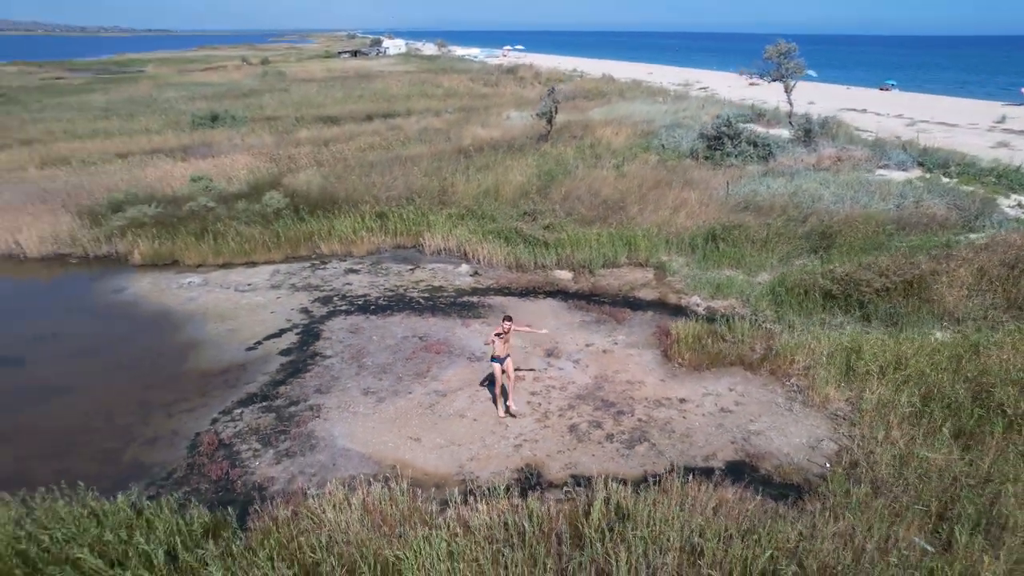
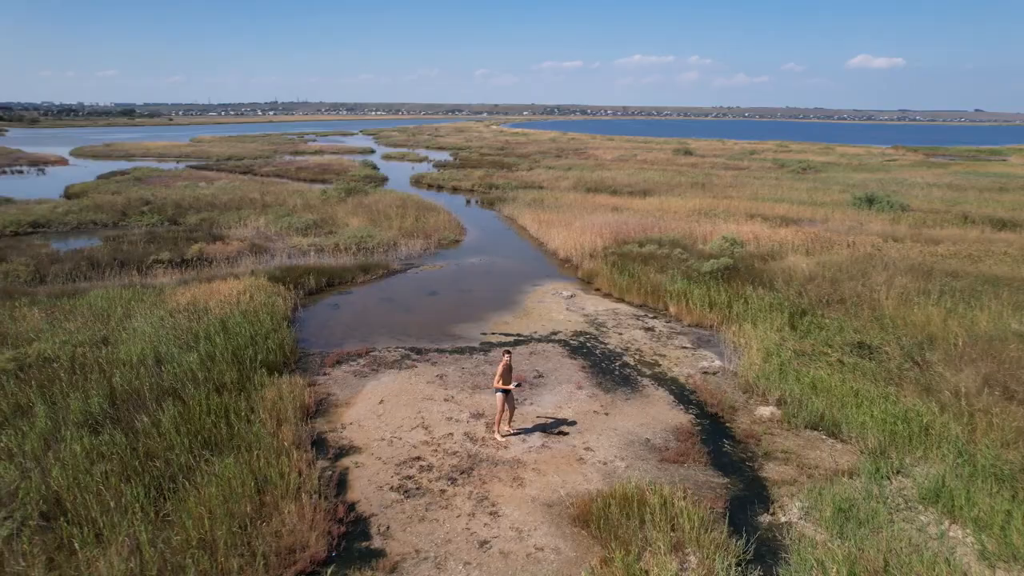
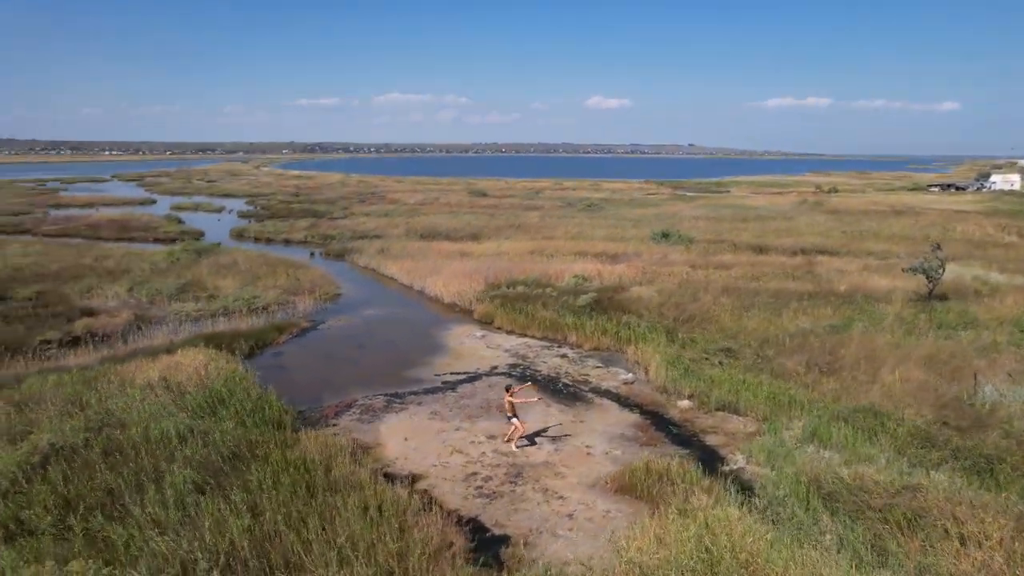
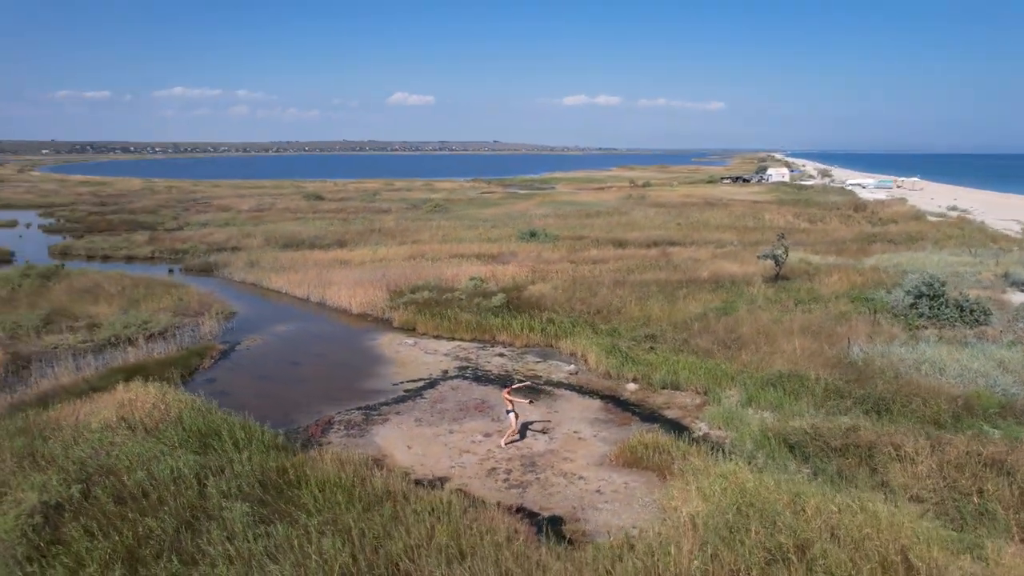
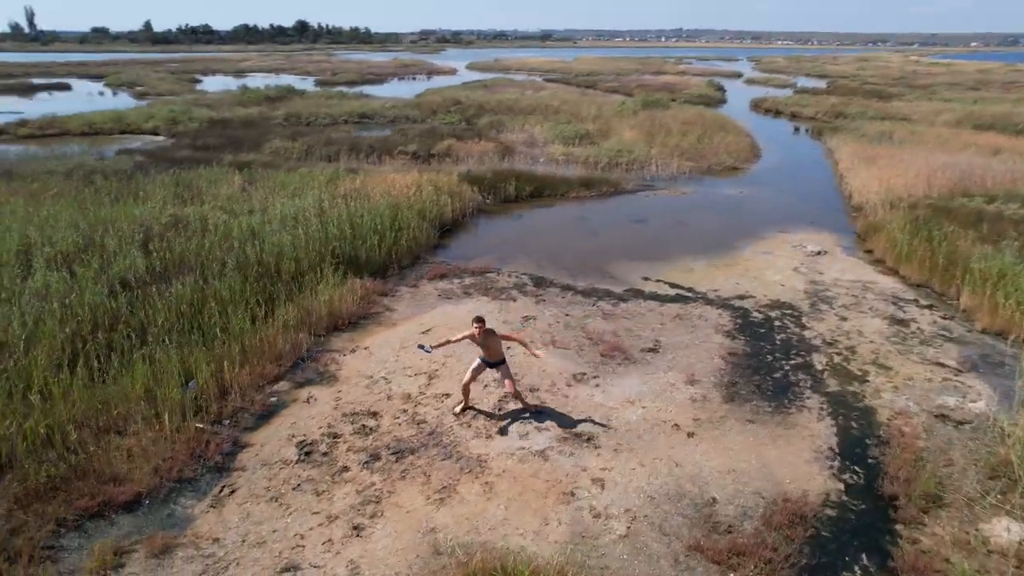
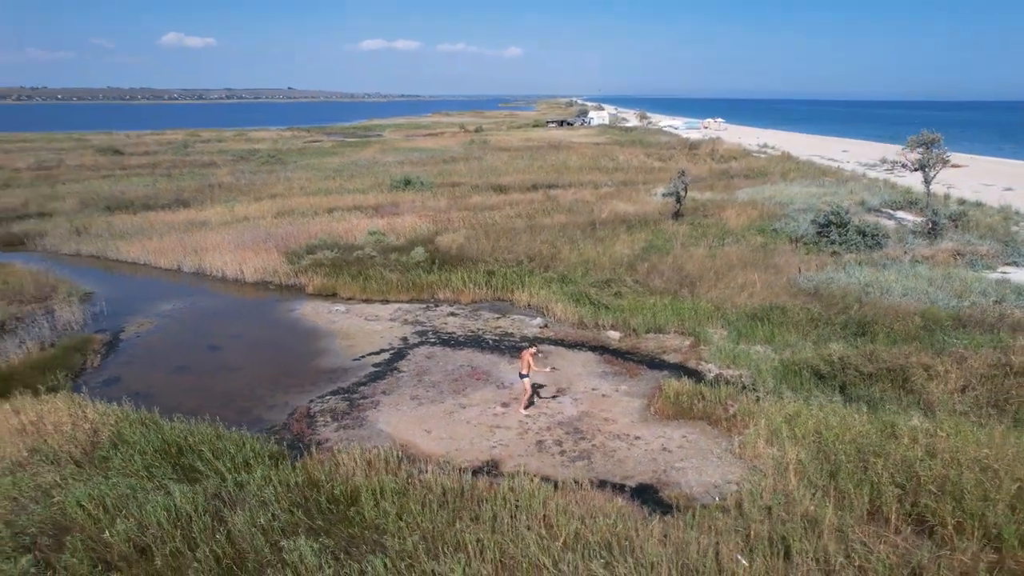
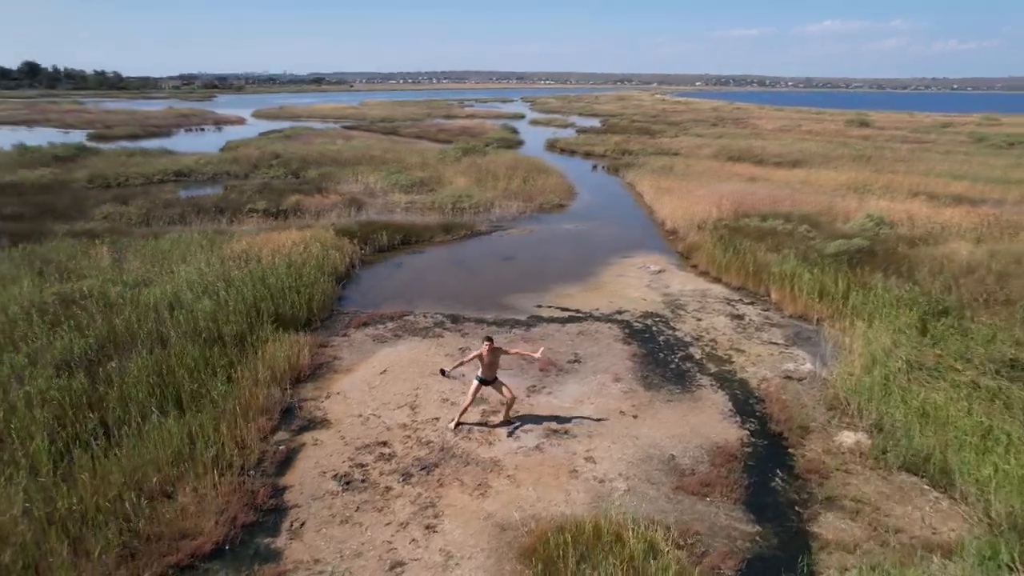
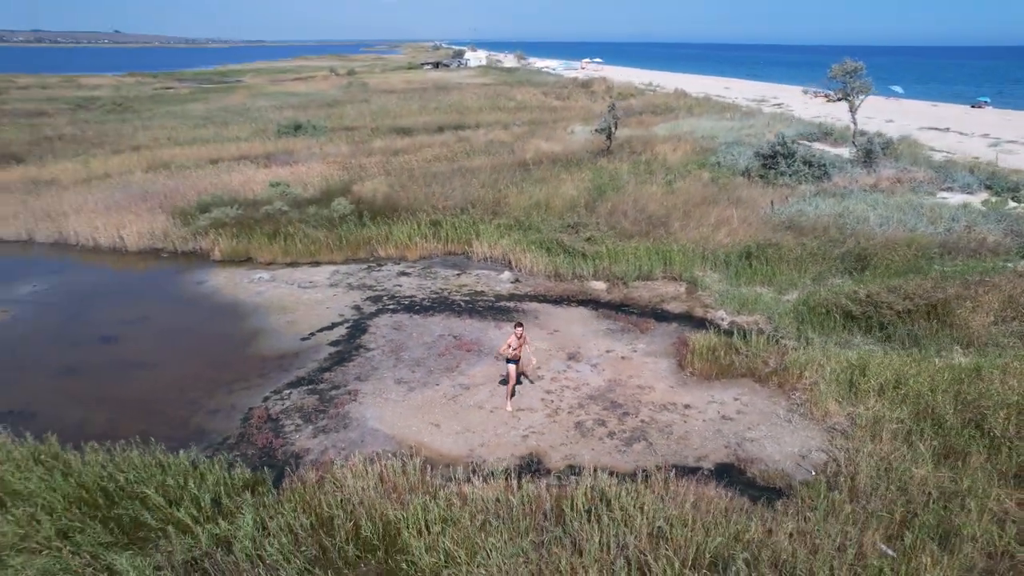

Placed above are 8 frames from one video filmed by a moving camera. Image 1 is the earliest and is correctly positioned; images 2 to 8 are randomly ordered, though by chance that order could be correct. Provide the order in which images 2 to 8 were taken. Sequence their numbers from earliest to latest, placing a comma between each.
8, 6, 4, 3, 2, 7, 5
